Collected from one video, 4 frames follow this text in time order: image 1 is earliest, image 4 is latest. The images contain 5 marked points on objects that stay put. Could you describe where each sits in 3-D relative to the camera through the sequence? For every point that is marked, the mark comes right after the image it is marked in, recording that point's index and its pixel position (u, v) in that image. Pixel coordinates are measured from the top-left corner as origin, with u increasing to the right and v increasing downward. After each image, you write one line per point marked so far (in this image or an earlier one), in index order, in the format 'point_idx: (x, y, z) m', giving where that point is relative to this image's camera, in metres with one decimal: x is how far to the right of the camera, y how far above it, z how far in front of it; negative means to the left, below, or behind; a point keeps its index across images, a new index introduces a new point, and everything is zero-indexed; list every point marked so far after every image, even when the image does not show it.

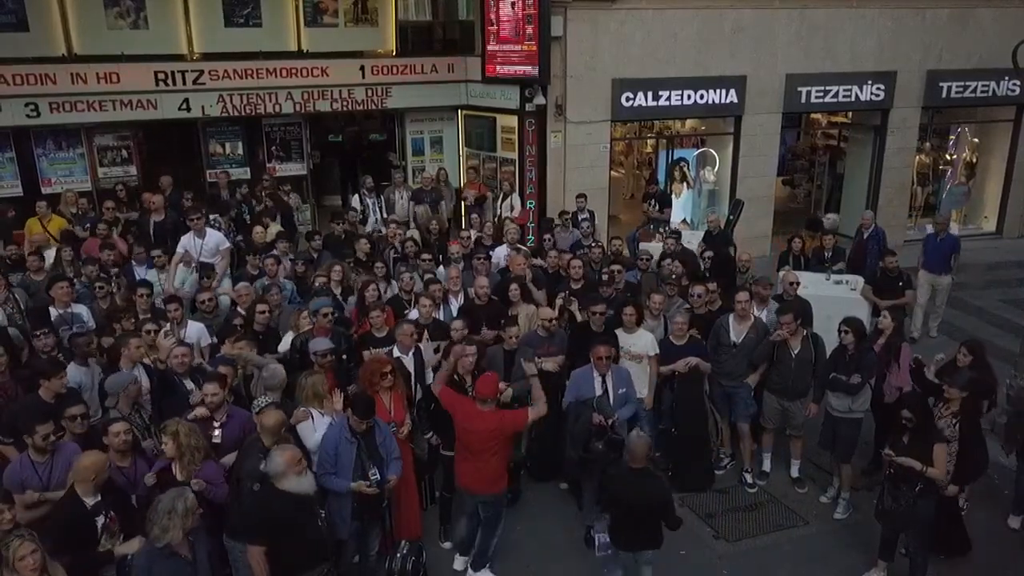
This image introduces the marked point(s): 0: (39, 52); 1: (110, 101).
0: (-6.6, +3.3, +11.3) m
1: (-5.7, +2.6, +11.6) m
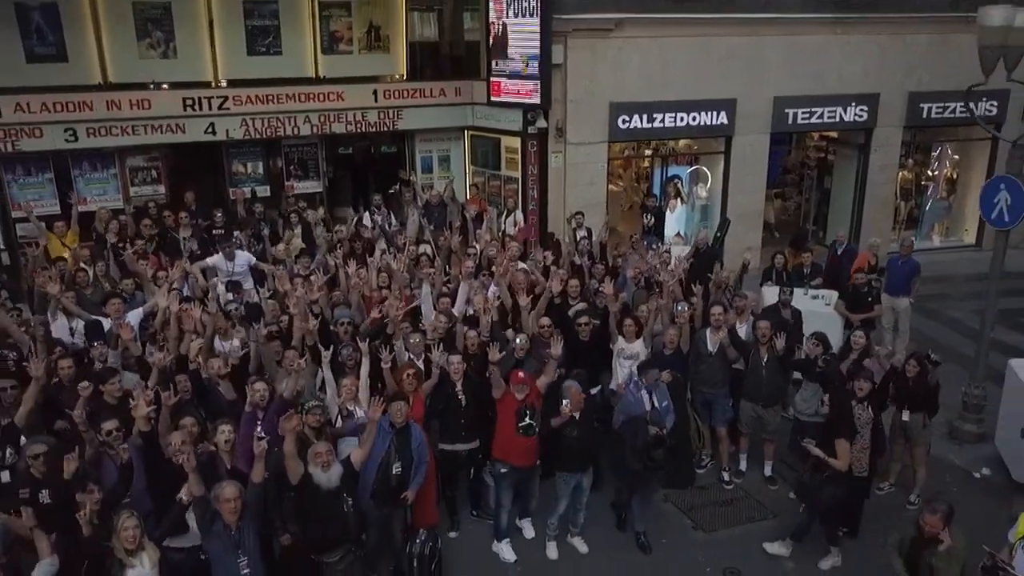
0: (-6.5, +3.1, +12.2) m
1: (-5.6, +2.5, +12.5) m
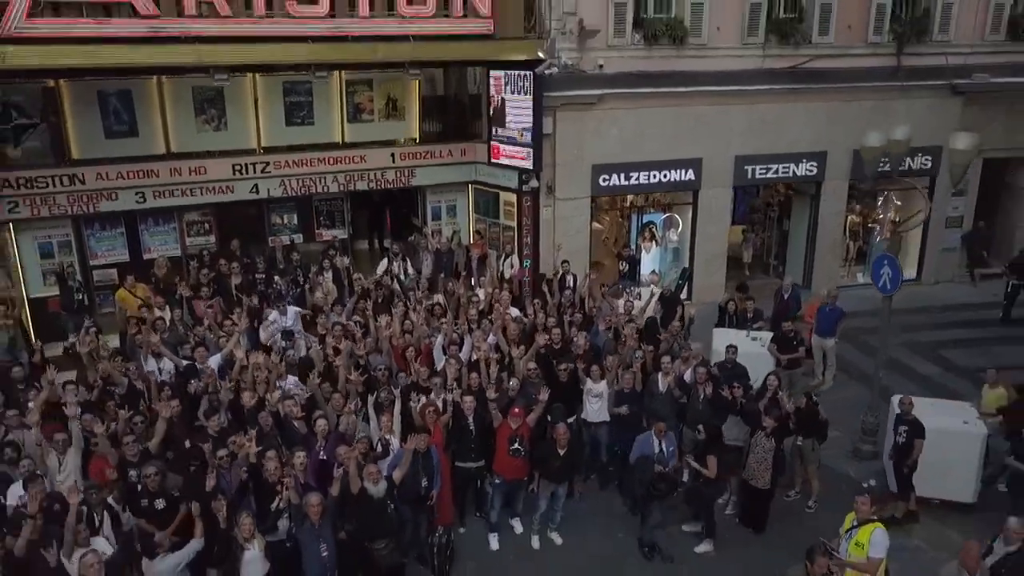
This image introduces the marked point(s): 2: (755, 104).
0: (-6.6, +2.5, +14.6) m
1: (-5.7, +1.8, +14.9) m
2: (+5.0, +3.8, +16.8) m
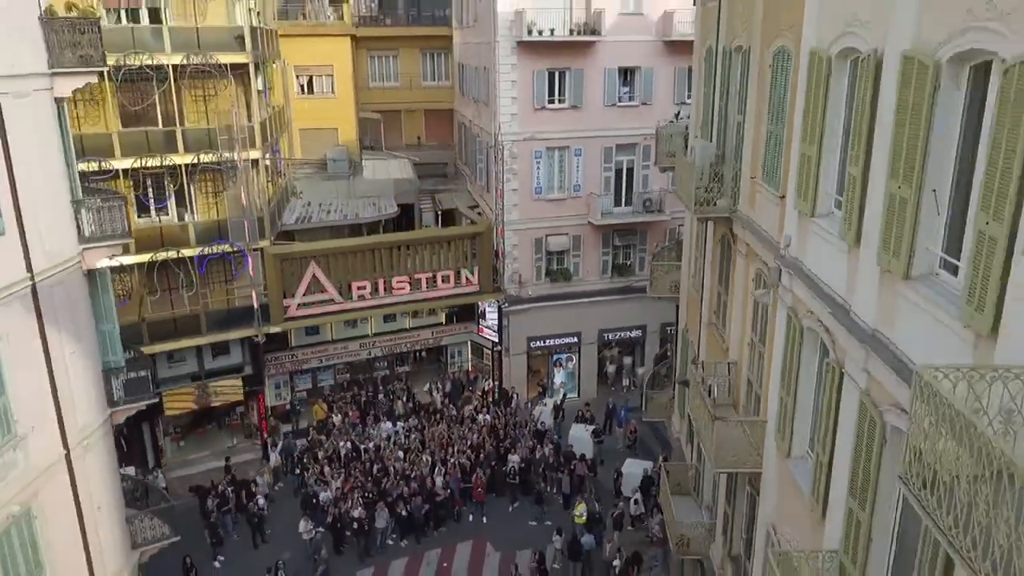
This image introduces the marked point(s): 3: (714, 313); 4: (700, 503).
0: (-7.5, -2.0, +32.2) m
1: (-6.7, -2.7, +32.5) m
2: (+4.1, -0.7, +34.4) m
3: (+4.3, -0.6, +17.6) m
4: (+4.2, -4.9, +18.5) m
